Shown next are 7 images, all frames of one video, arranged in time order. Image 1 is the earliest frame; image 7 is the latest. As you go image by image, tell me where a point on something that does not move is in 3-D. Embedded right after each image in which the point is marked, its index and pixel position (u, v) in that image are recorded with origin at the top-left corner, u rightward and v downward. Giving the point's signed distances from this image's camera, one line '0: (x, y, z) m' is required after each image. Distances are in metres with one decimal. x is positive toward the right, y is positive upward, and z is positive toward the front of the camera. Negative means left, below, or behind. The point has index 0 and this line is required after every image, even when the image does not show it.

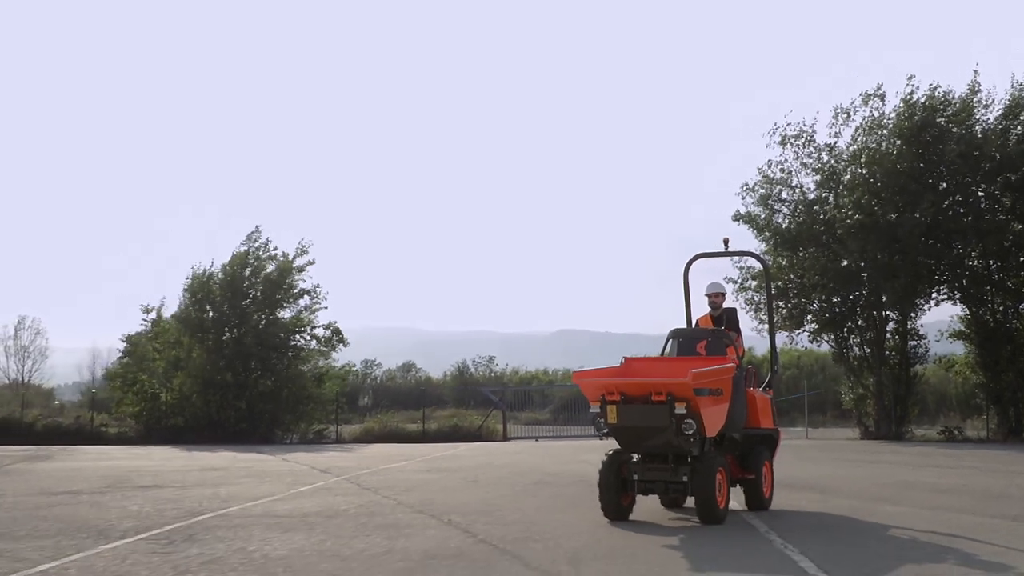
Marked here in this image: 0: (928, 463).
0: (+7.5, -3.1, +17.8) m
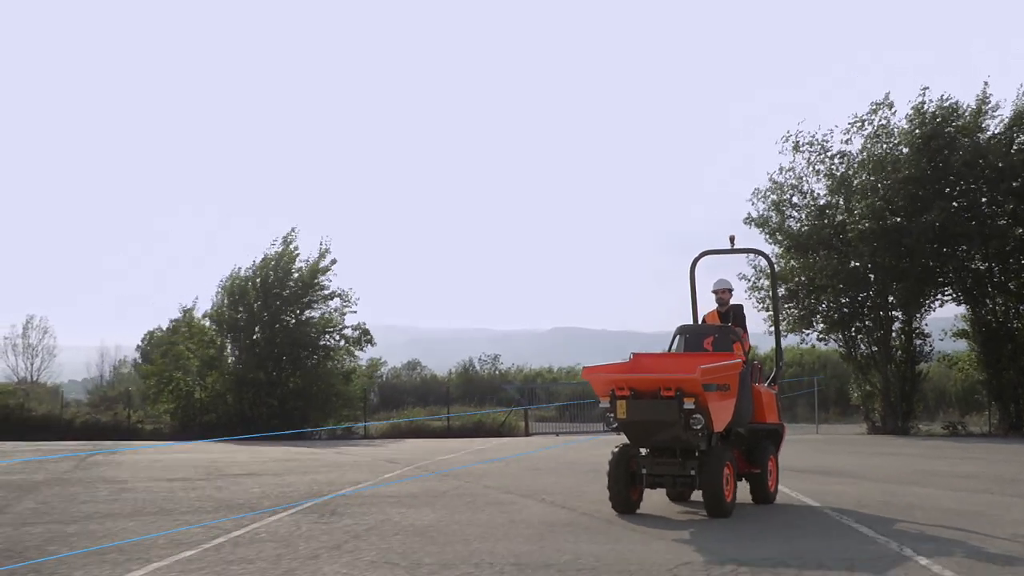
0: (+8.2, -3.1, +19.0) m
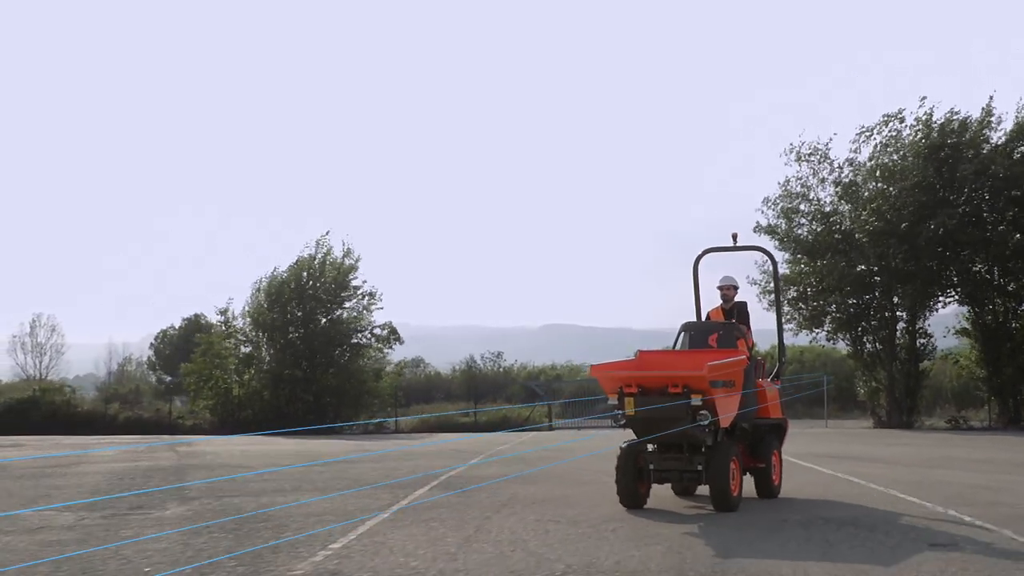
0: (+9.1, -3.2, +20.7) m
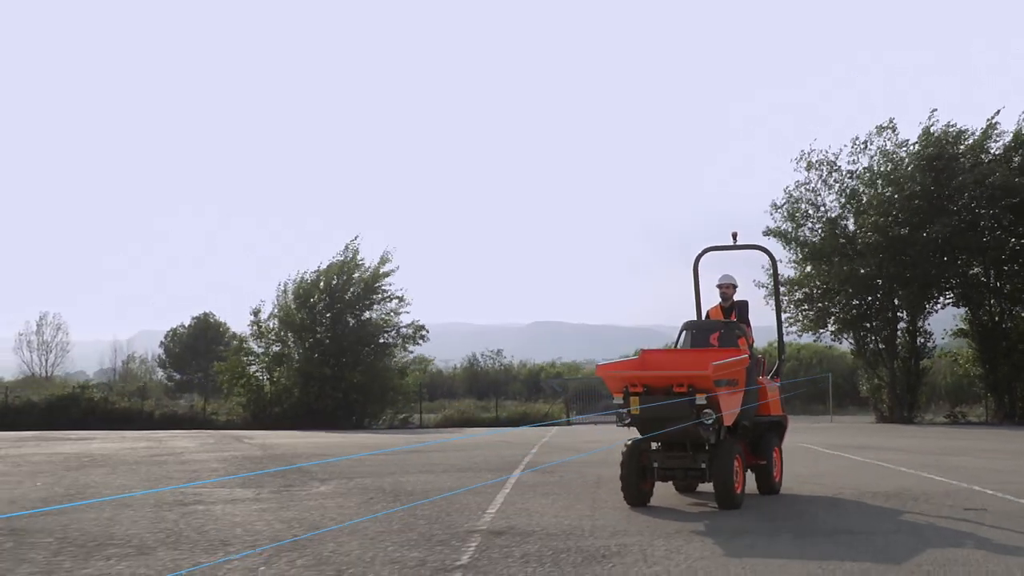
0: (+9.9, -3.3, +22.3) m
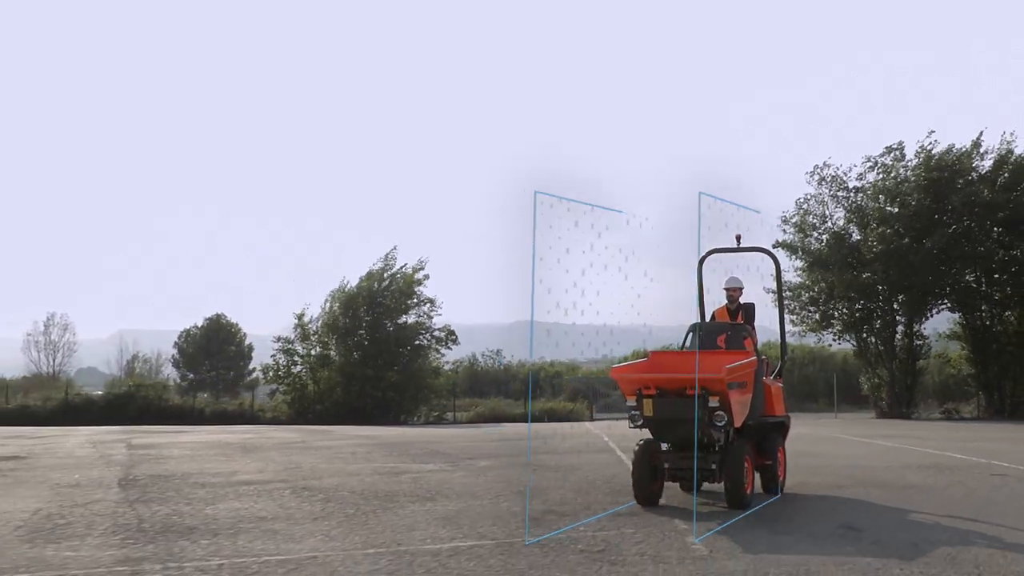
0: (+11.1, -3.5, +25.0) m
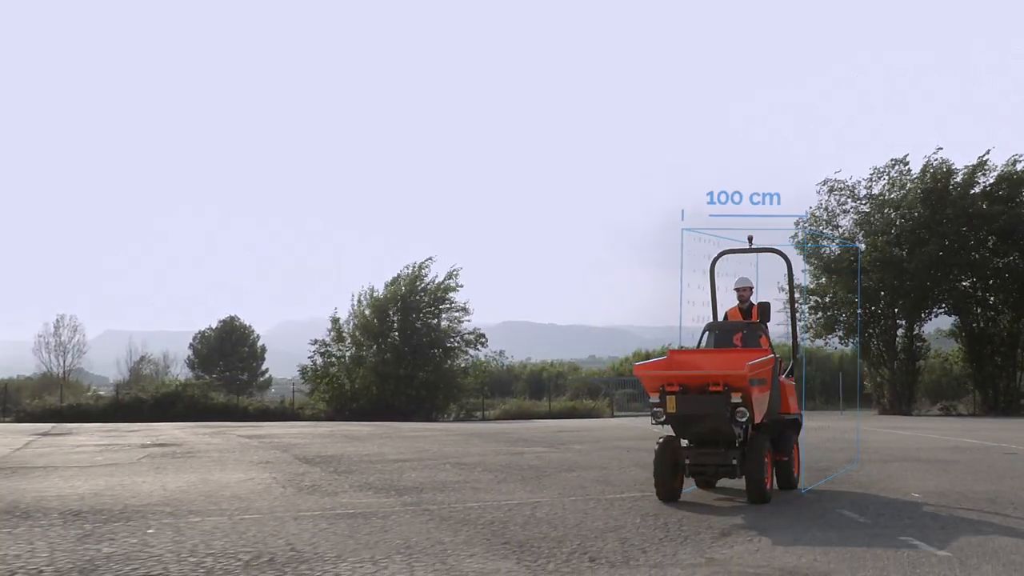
0: (+12.2, -3.7, +27.4) m
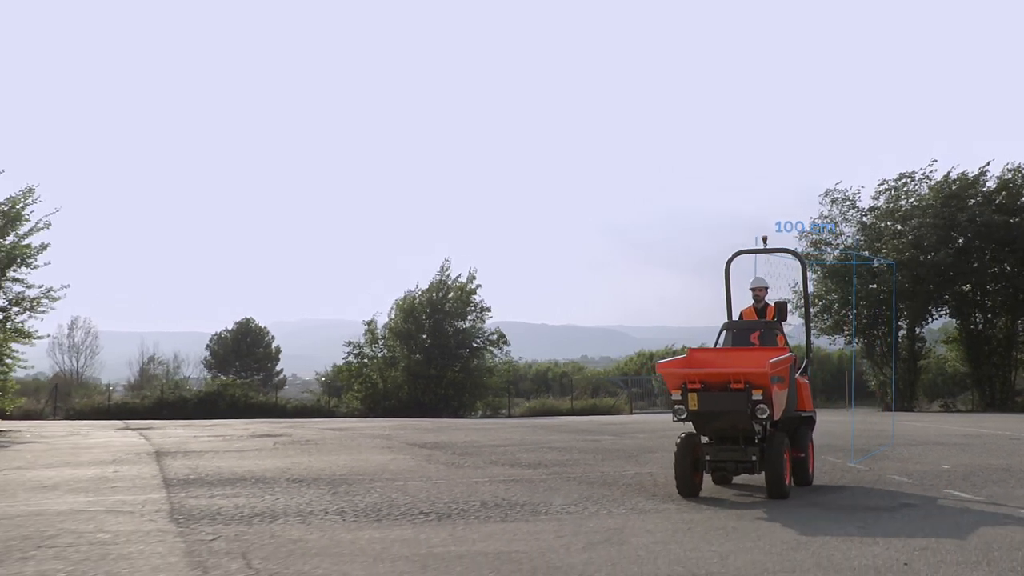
0: (+13.3, -3.9, +29.7) m
